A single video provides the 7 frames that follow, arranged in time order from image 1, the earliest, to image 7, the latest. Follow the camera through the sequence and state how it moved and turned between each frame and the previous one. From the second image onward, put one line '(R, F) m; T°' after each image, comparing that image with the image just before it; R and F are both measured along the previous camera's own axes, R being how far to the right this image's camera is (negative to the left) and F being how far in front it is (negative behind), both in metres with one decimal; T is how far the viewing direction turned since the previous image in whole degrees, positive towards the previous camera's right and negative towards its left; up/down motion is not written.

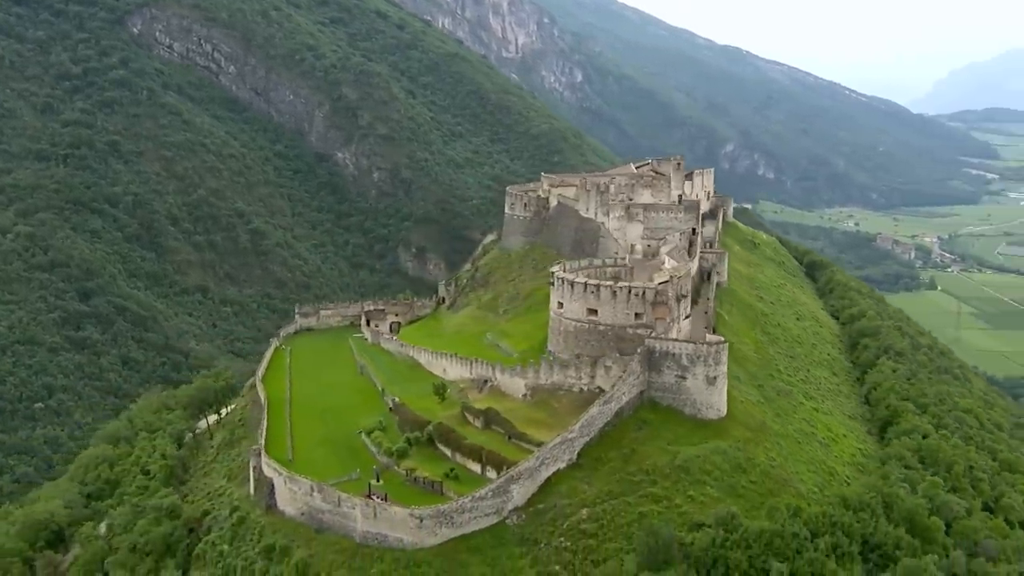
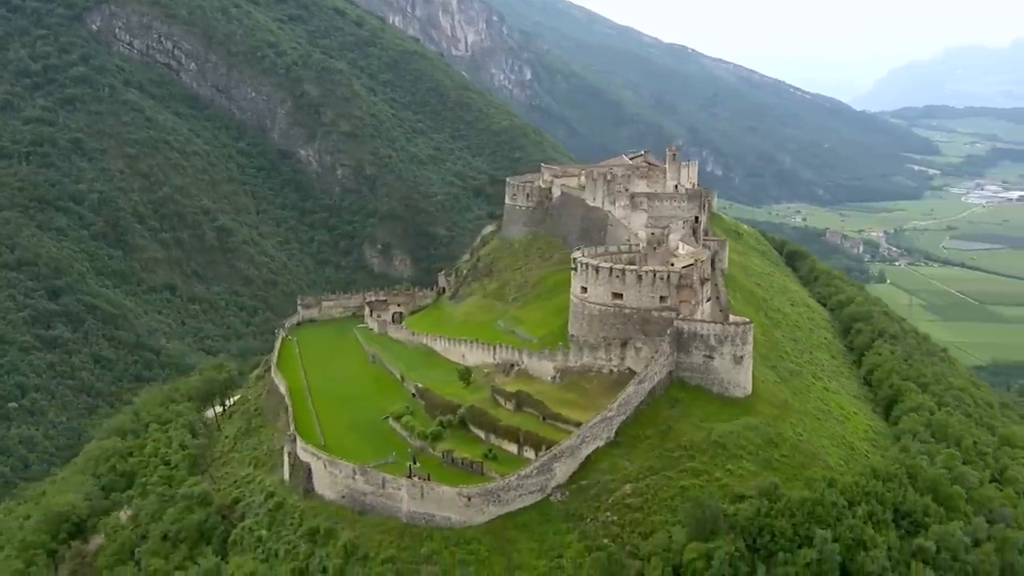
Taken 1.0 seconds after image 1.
(-3.6, -0.9) m; +3°
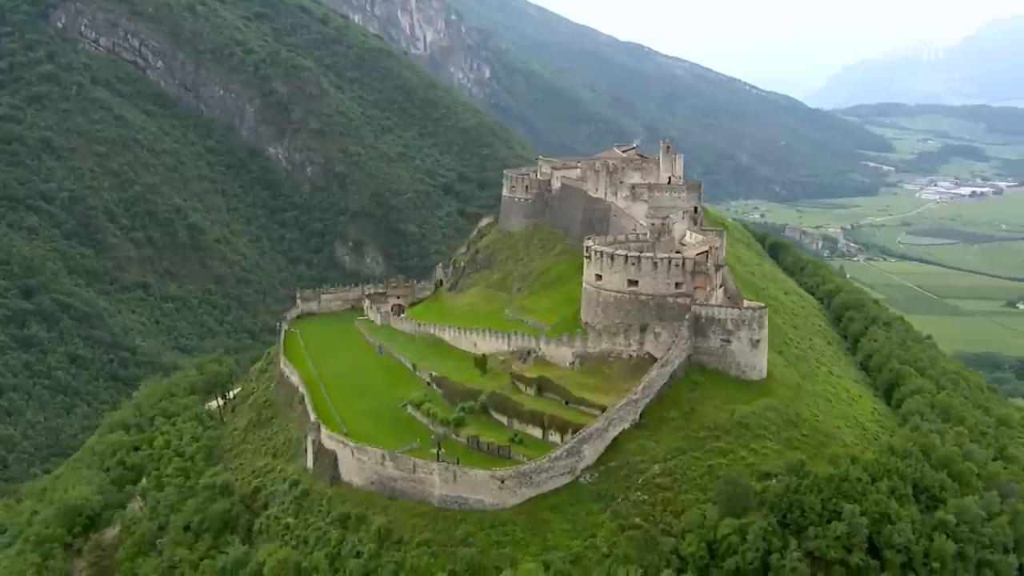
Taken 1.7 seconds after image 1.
(-2.8, -0.7) m; +3°
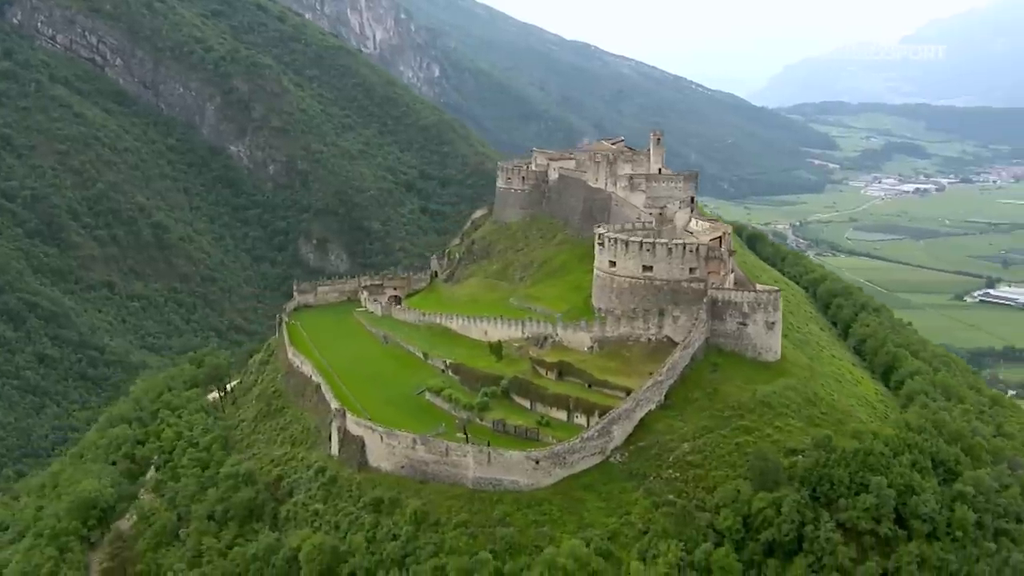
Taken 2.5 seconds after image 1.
(-3.3, -0.6) m; +3°
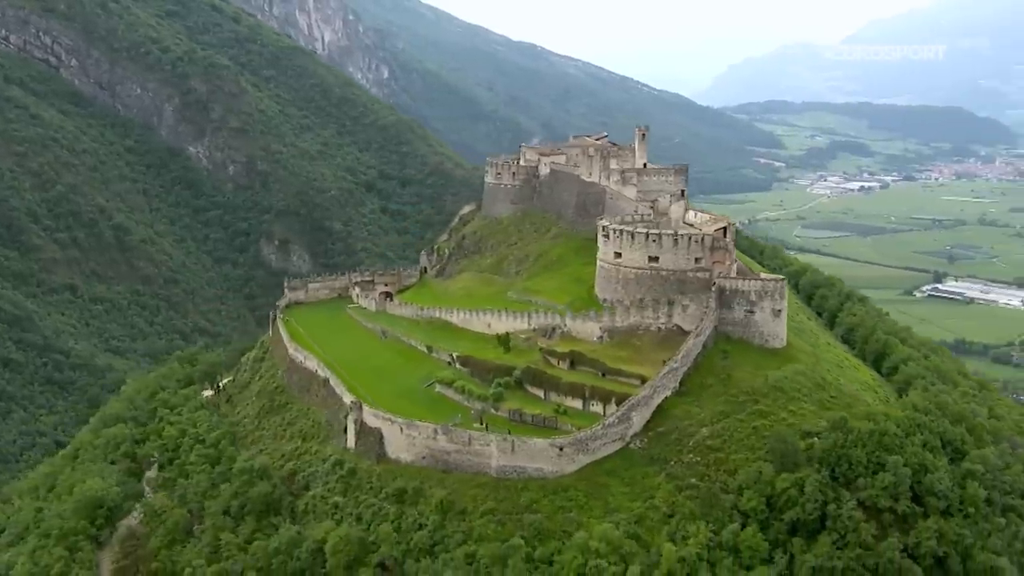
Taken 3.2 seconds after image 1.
(-2.9, -0.5) m; +3°
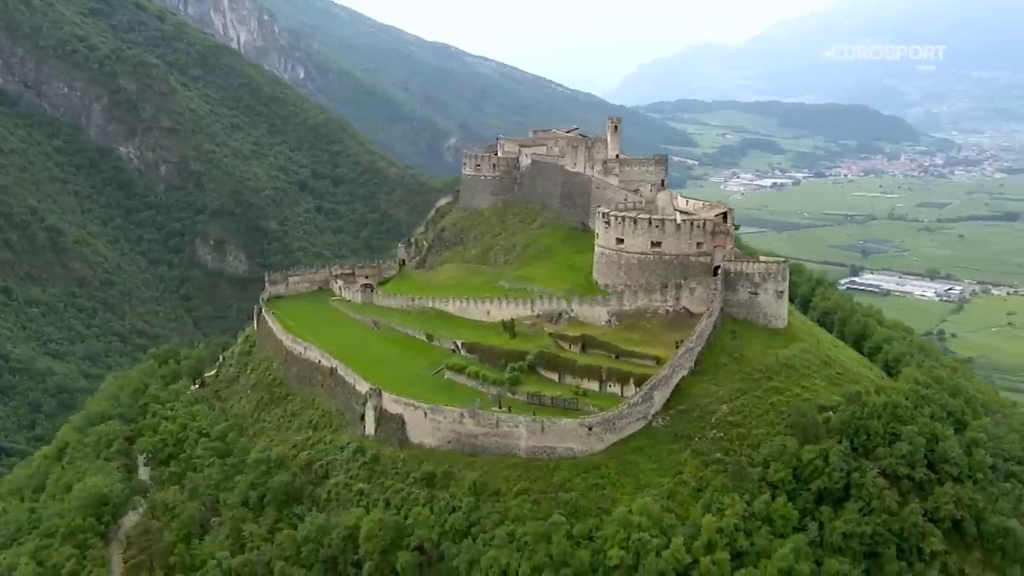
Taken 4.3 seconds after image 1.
(-4.5, -0.5) m; +5°
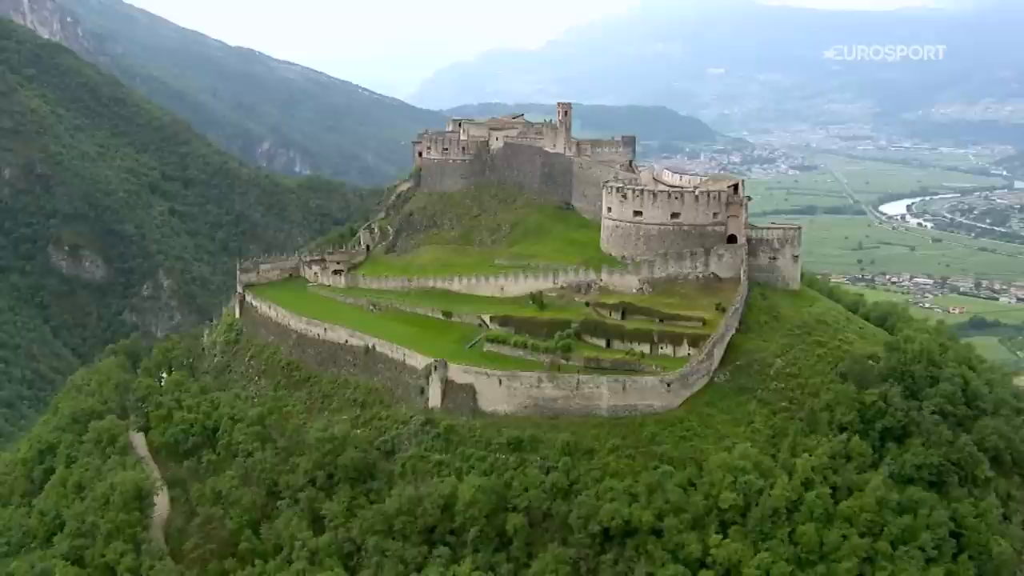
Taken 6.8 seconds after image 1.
(-11.3, +0.1) m; +12°
